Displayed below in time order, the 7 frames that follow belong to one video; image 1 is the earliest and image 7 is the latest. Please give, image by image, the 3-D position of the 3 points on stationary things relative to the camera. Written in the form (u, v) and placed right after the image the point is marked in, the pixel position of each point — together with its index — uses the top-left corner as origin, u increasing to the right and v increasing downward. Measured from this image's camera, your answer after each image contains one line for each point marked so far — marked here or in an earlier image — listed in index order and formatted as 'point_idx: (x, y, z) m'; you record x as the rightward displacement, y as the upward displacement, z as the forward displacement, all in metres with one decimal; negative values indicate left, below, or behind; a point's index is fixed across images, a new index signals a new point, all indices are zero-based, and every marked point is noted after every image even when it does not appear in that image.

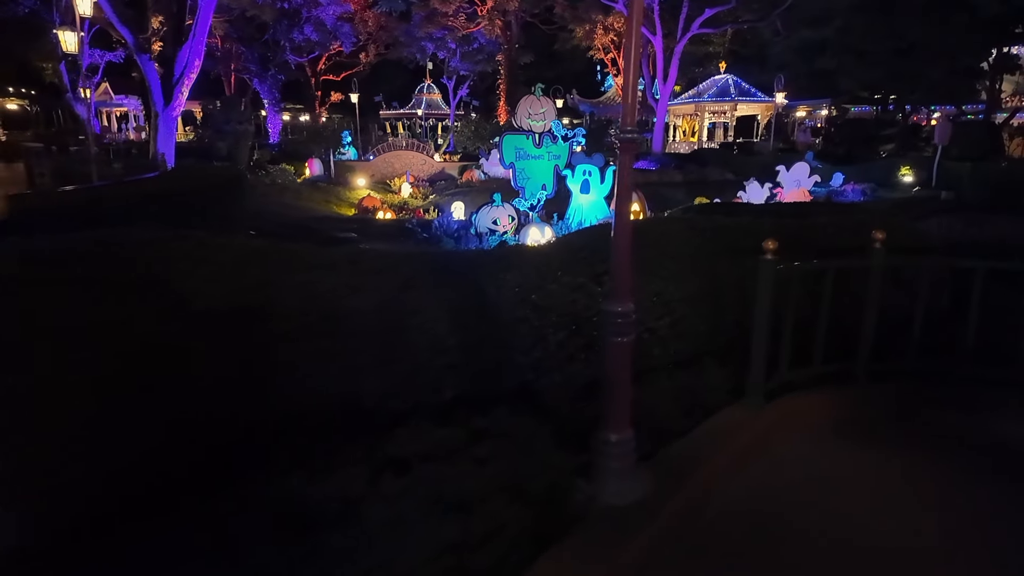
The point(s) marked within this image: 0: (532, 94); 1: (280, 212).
0: (+0.4, +4.0, +12.7) m
1: (-5.7, +1.9, +15.4) m
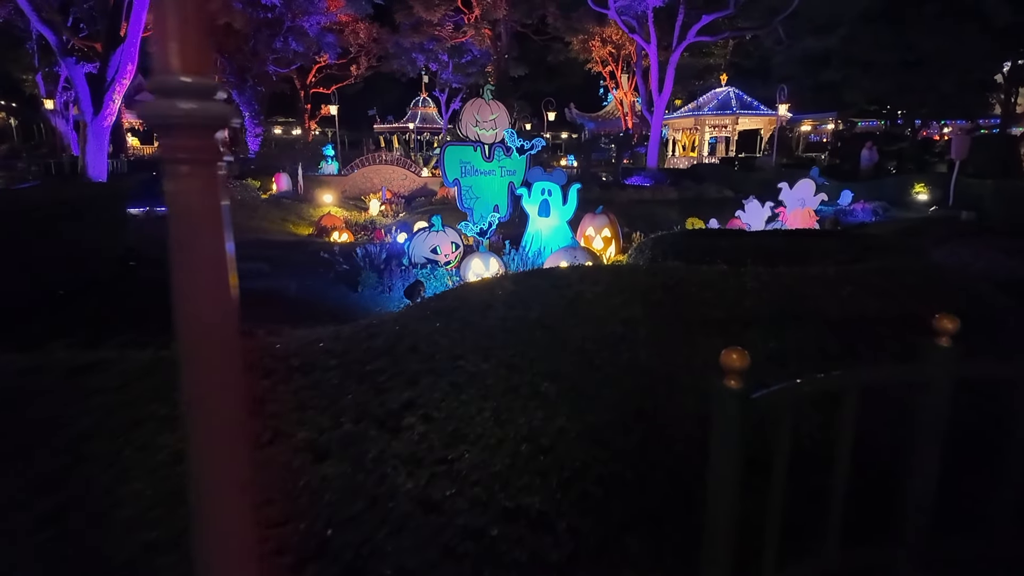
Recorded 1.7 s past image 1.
0: (-0.6, +3.3, +10.6) m
1: (-6.6, +1.1, +13.3) m
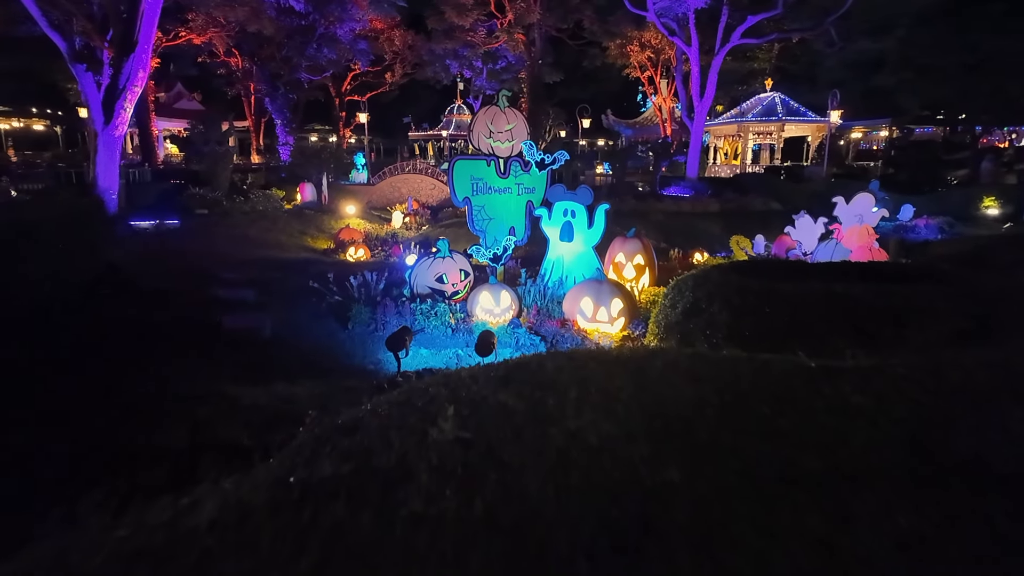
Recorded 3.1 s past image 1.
0: (-0.3, +2.8, +9.3) m
1: (-6.2, +0.7, +12.3) m
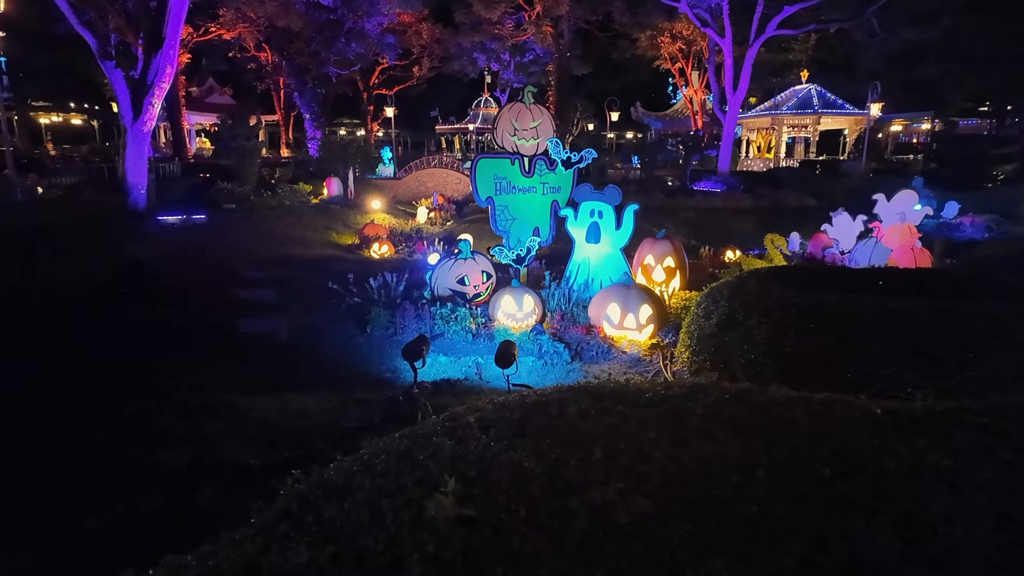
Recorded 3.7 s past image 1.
0: (+0.1, +2.7, +8.9) m
1: (-5.7, +0.7, +12.2) m
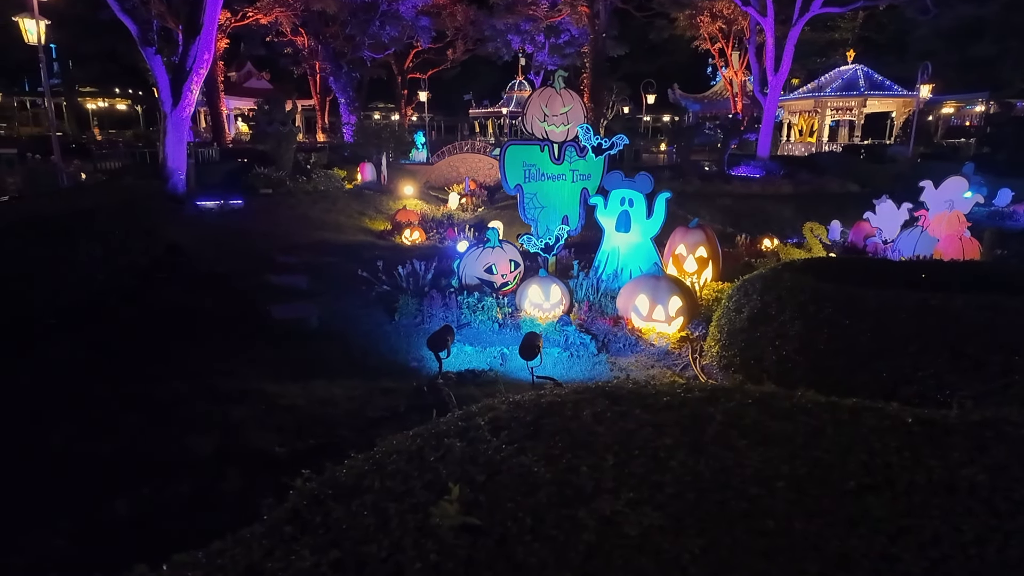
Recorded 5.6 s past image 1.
0: (+0.5, +2.9, +8.8) m
1: (-5.1, +1.0, +12.4) m
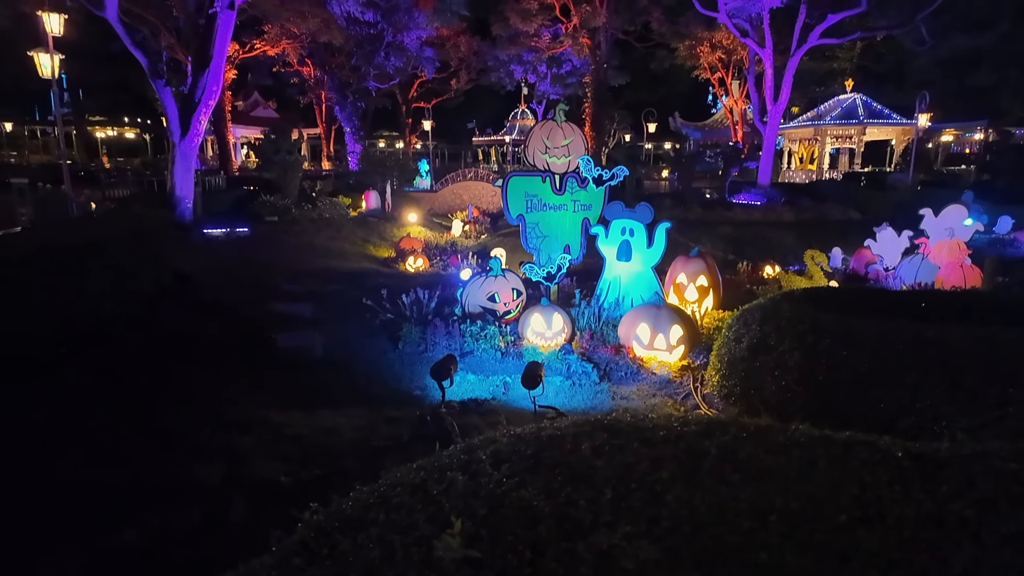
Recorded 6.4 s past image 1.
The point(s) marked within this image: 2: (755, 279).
0: (+0.6, +2.5, +9.0) m
1: (-5.0, +0.5, +12.6) m
2: (+4.3, +0.2, +10.8) m
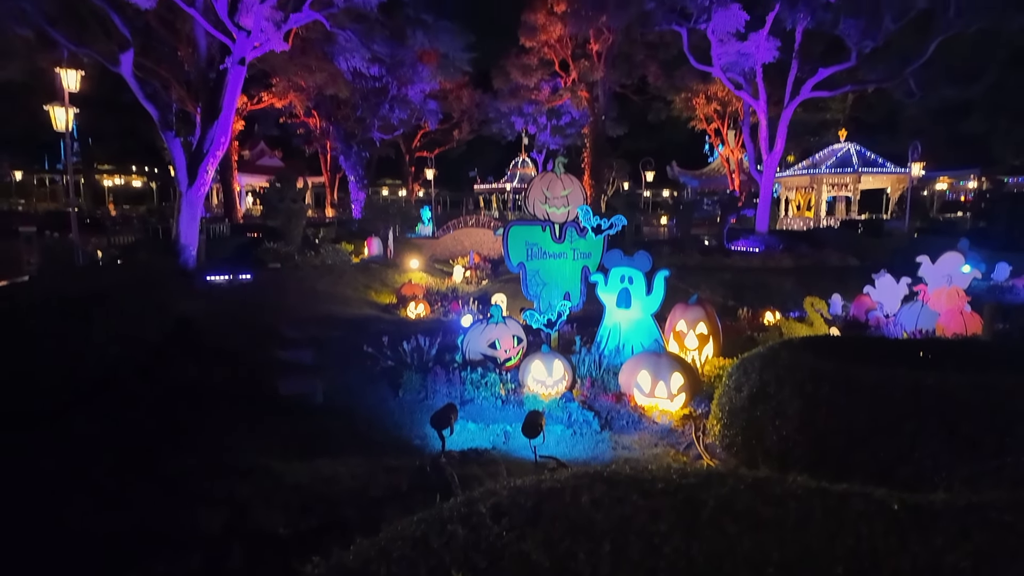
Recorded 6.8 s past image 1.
0: (+0.6, +1.8, +9.2) m
1: (-5.0, -0.5, +12.6) m
2: (+4.3, -0.7, +10.9) m
